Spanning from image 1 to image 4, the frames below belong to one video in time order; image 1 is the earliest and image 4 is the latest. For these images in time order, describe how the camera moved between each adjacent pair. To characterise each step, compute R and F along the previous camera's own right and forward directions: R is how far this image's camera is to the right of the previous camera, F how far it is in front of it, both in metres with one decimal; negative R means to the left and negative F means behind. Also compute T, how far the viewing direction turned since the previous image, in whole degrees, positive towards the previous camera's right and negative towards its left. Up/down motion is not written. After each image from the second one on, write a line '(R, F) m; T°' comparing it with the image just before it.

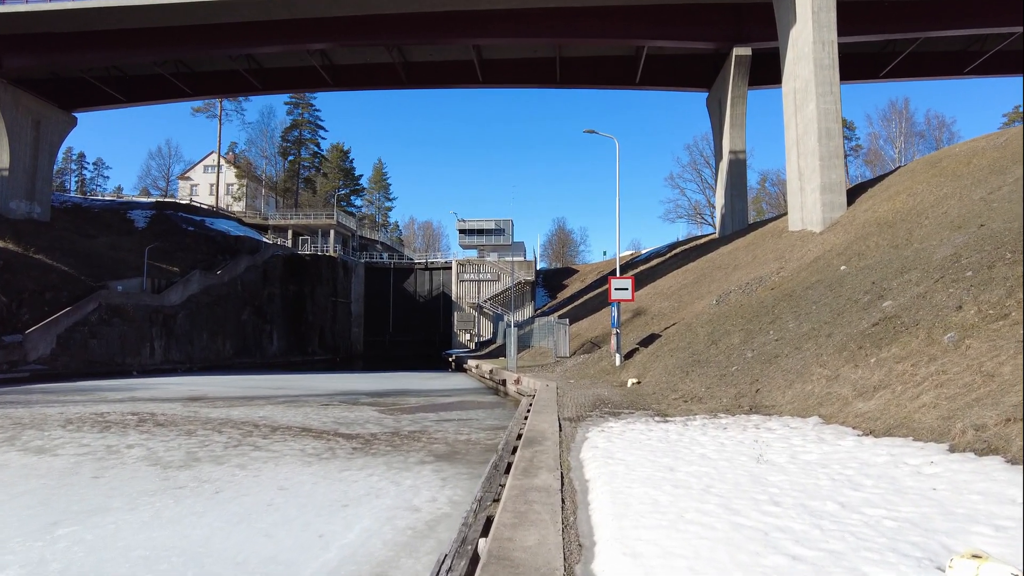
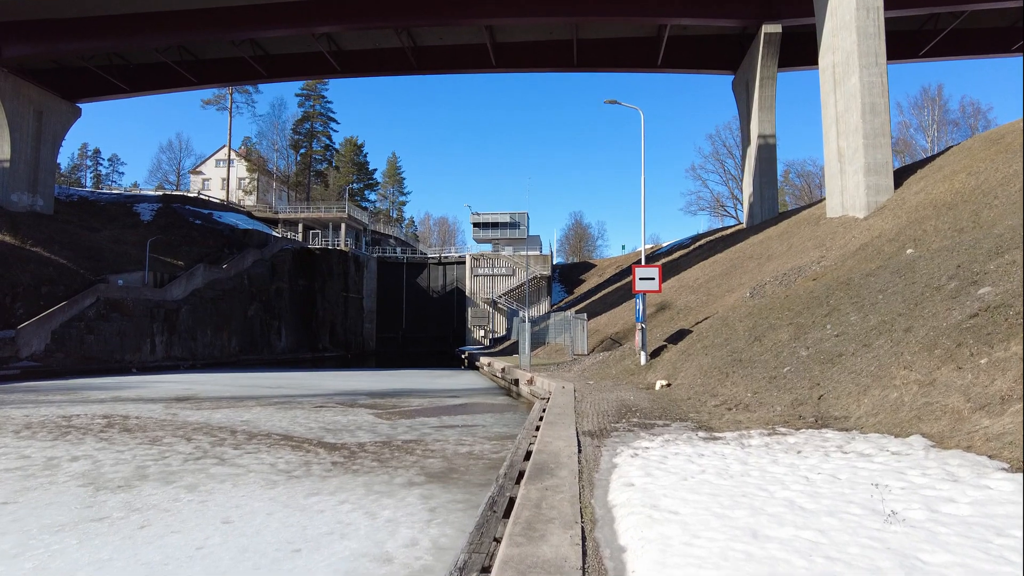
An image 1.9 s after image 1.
(+0.1, +1.7) m; -2°
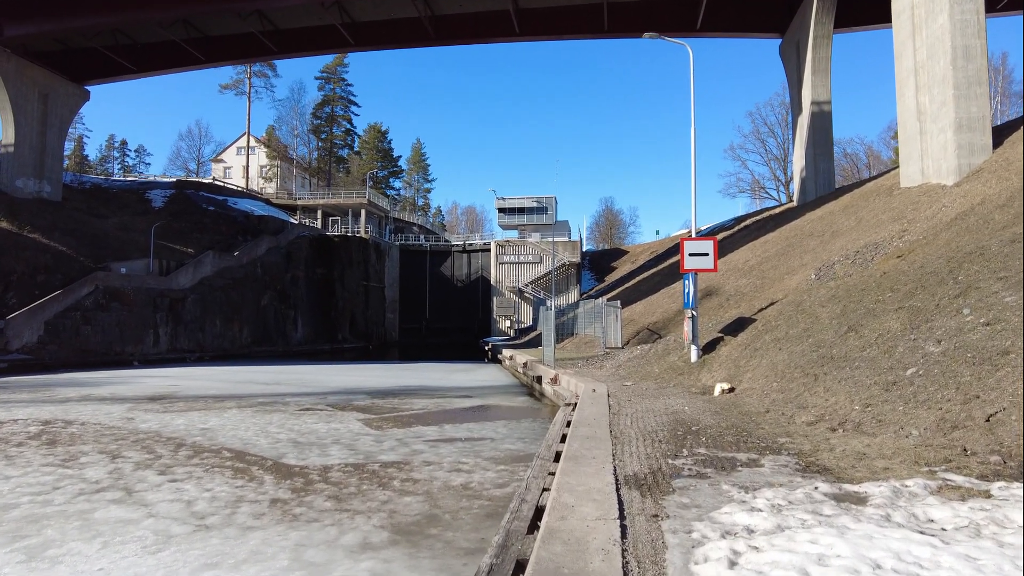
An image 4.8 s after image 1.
(+0.2, +2.6) m; -3°
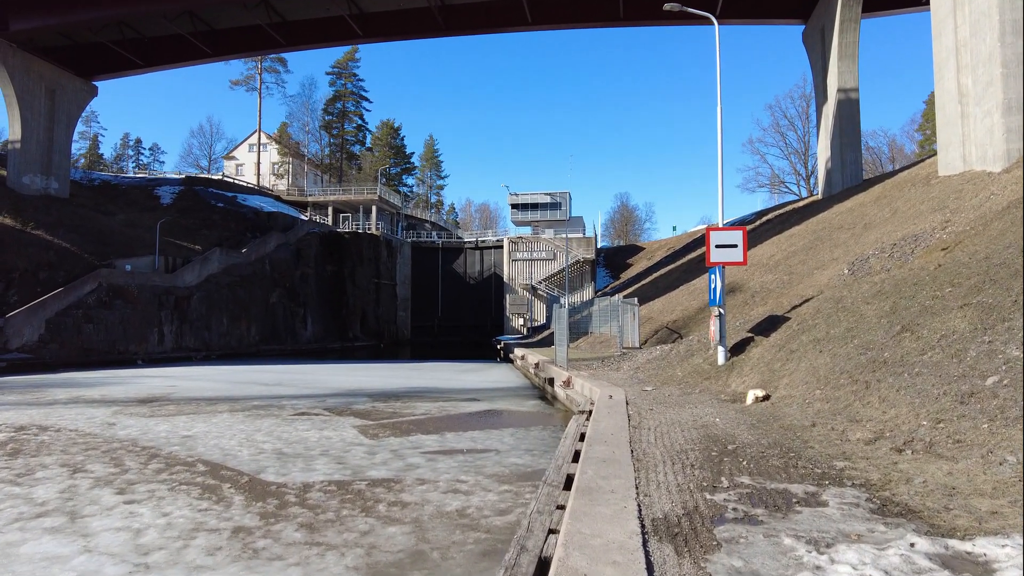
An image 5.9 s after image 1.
(+0.1, +1.0) m; -1°
